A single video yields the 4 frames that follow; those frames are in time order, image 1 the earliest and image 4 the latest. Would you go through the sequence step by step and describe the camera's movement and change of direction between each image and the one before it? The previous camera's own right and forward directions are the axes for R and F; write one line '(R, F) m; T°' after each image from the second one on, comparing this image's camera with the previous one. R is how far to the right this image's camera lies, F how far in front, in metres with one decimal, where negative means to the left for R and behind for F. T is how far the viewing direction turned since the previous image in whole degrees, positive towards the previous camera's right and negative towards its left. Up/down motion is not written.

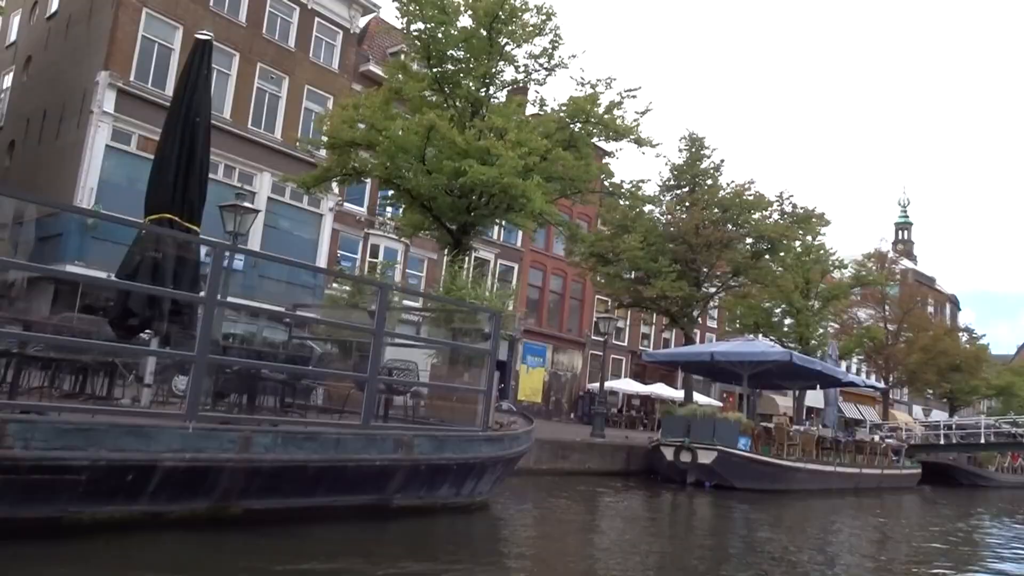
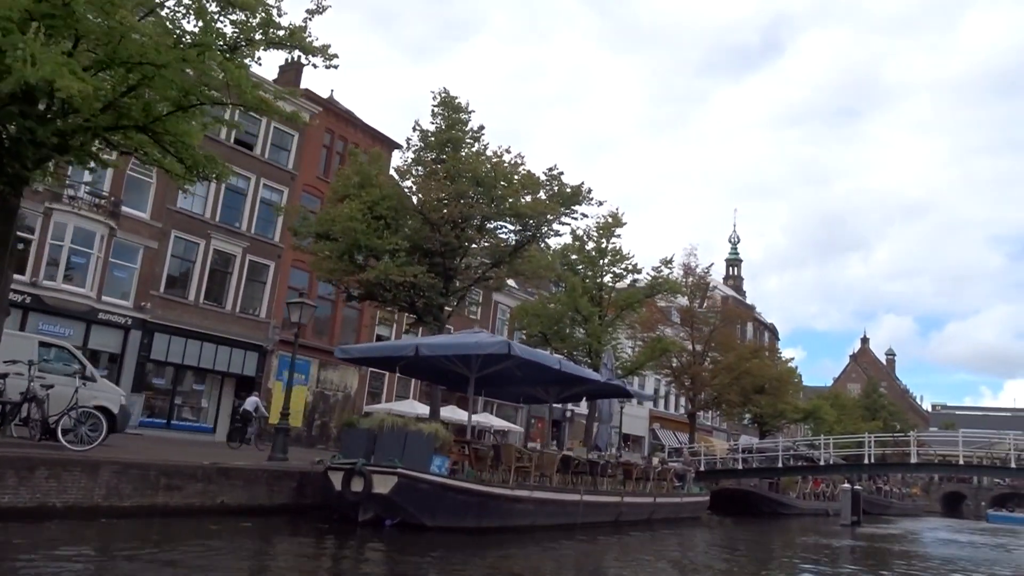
(+3.7, +4.5) m; +10°
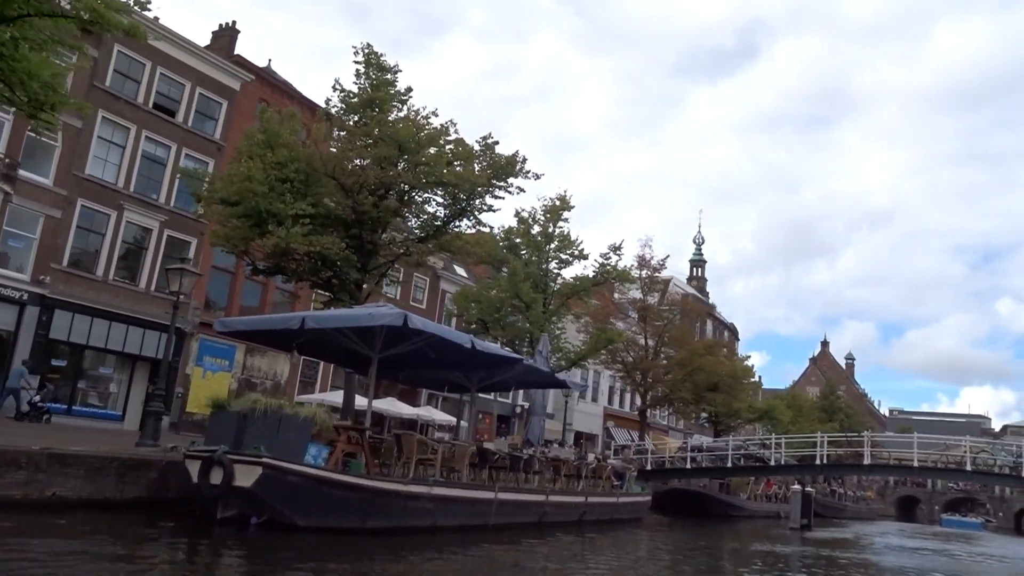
(+1.0, +1.7) m; +2°
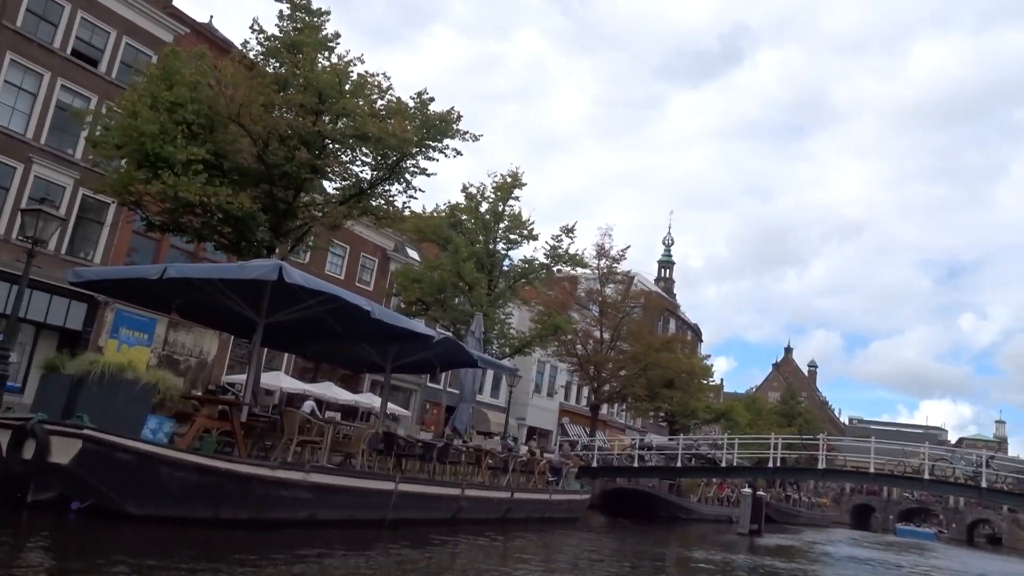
(+0.9, +1.7) m; +2°
